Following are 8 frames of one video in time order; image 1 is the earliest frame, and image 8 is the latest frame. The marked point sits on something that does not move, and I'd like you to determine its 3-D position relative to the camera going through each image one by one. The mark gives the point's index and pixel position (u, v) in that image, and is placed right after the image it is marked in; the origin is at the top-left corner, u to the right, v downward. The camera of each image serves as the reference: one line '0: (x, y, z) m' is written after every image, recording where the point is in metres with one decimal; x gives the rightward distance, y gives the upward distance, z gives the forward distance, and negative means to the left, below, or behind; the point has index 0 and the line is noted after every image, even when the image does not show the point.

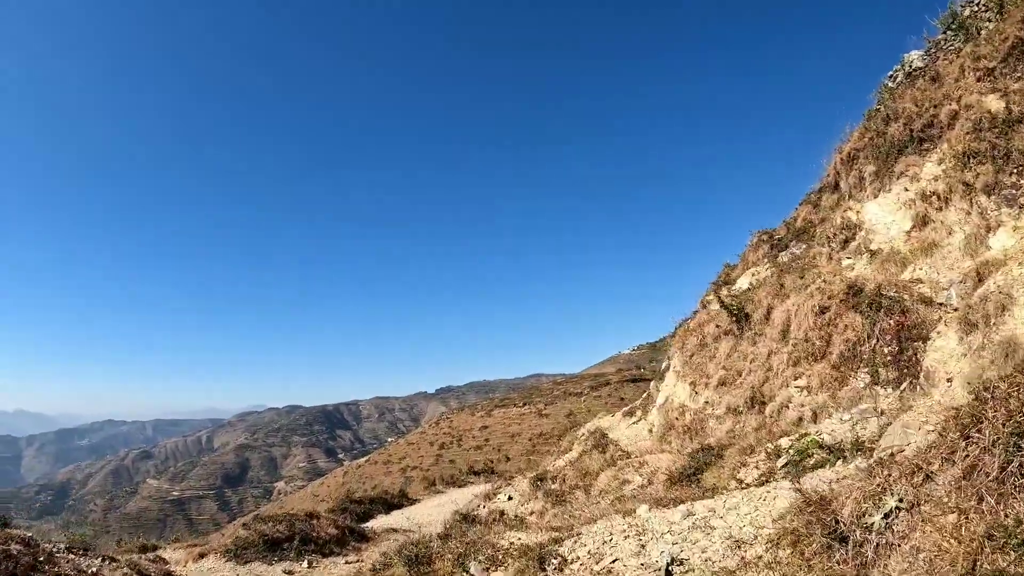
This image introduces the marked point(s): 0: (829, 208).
0: (+11.9, +2.8, +18.4) m
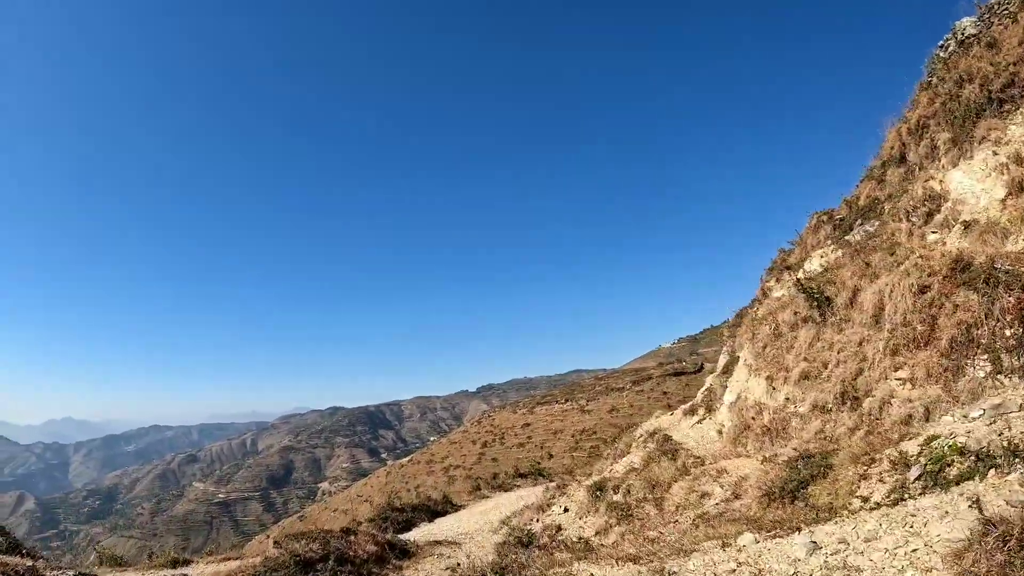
0: (+13.0, +3.4, +16.5) m
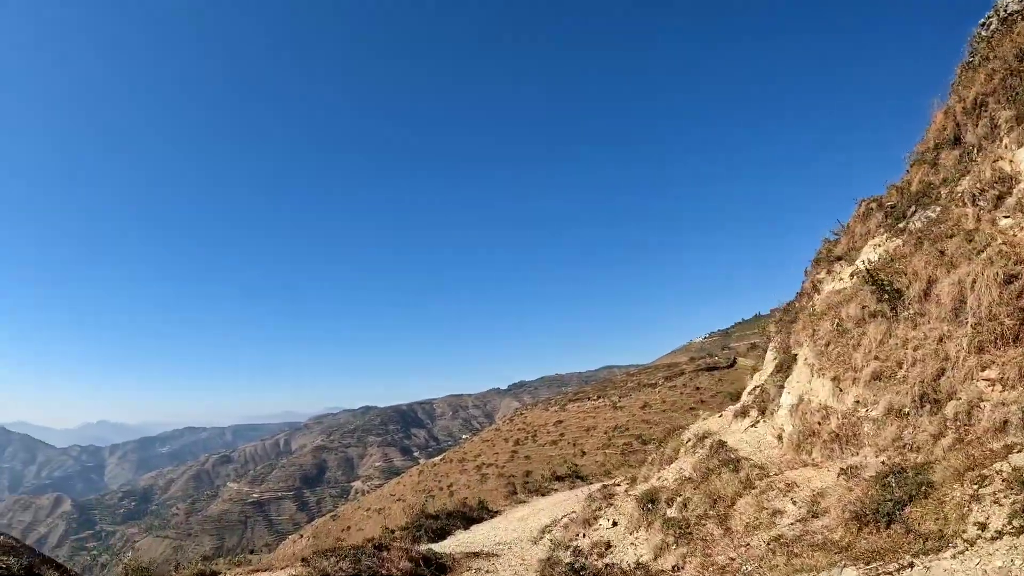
0: (+13.7, +4.0, +15.1) m
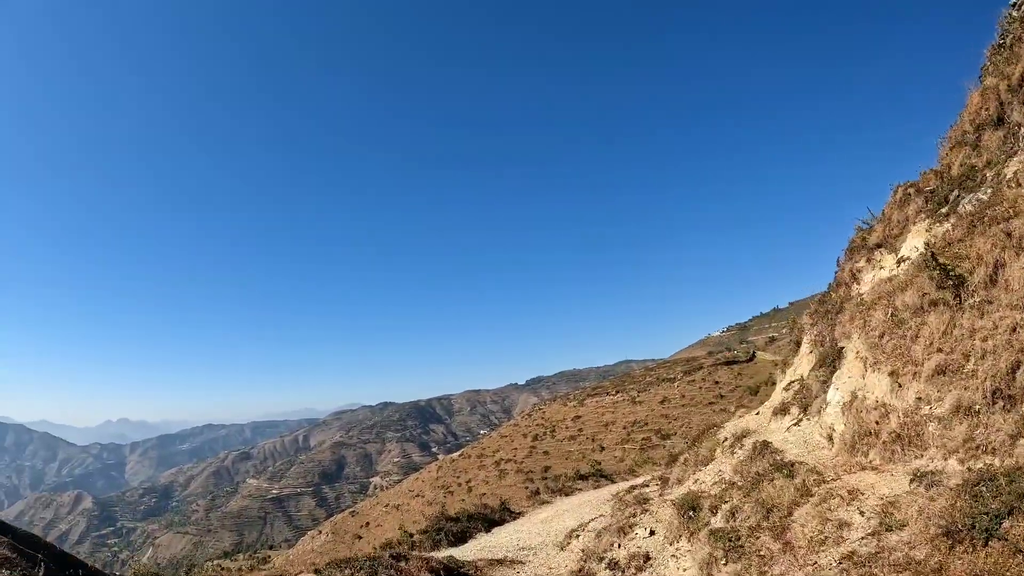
0: (+14.0, +4.3, +14.2) m
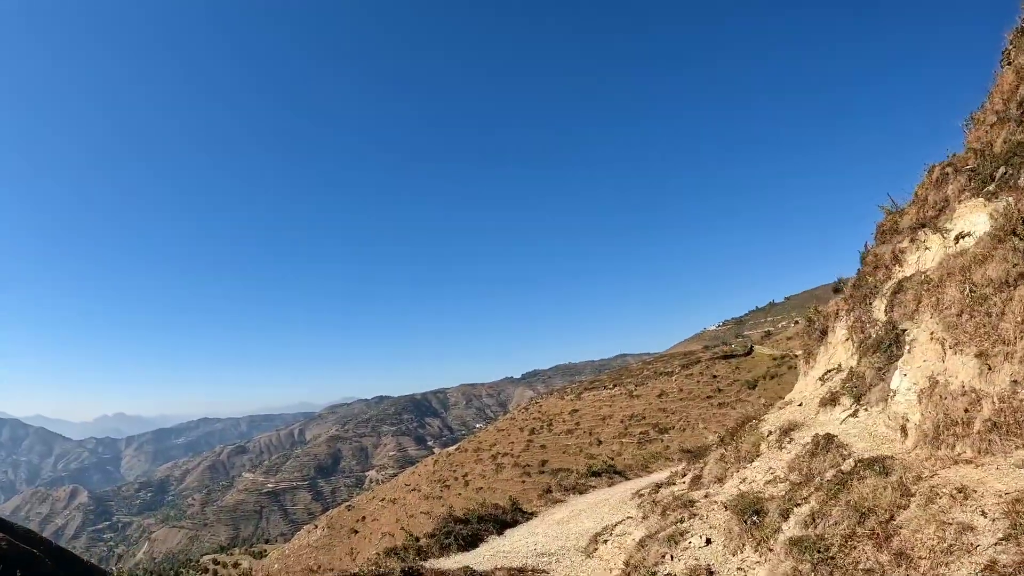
0: (+14.0, +4.5, +14.1) m
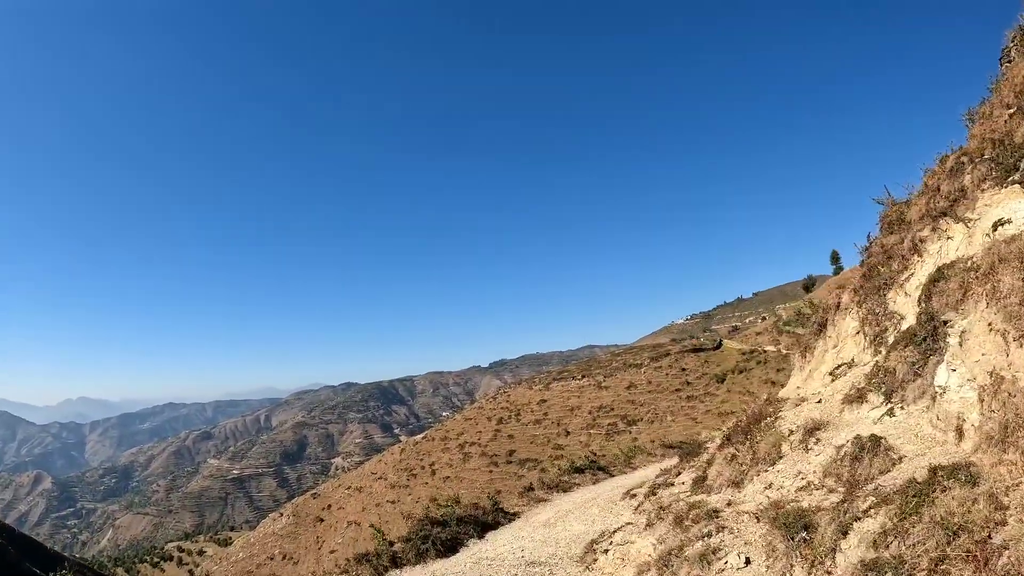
0: (+13.7, +4.3, +15.1) m
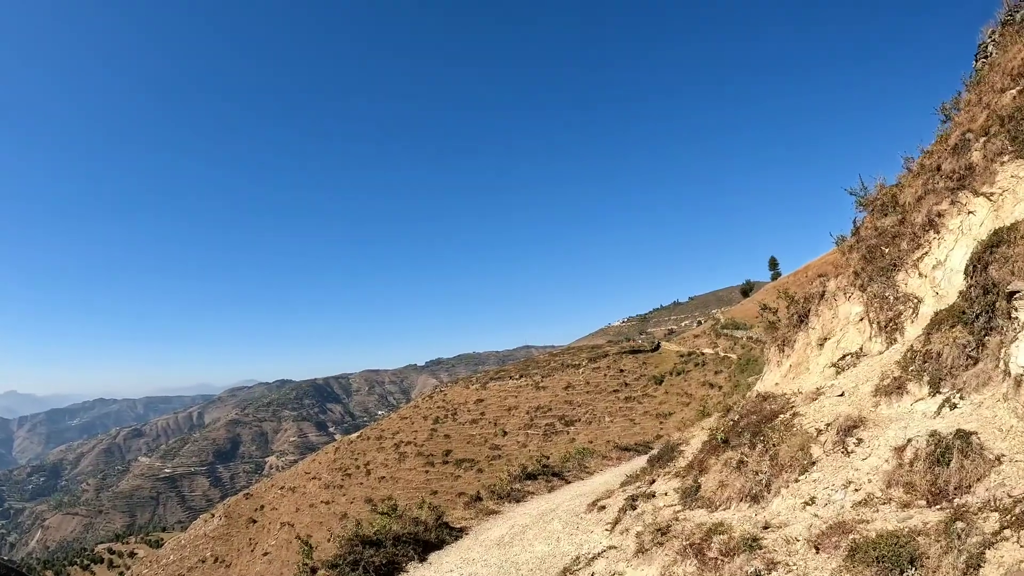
0: (+12.5, +3.9, +17.8) m
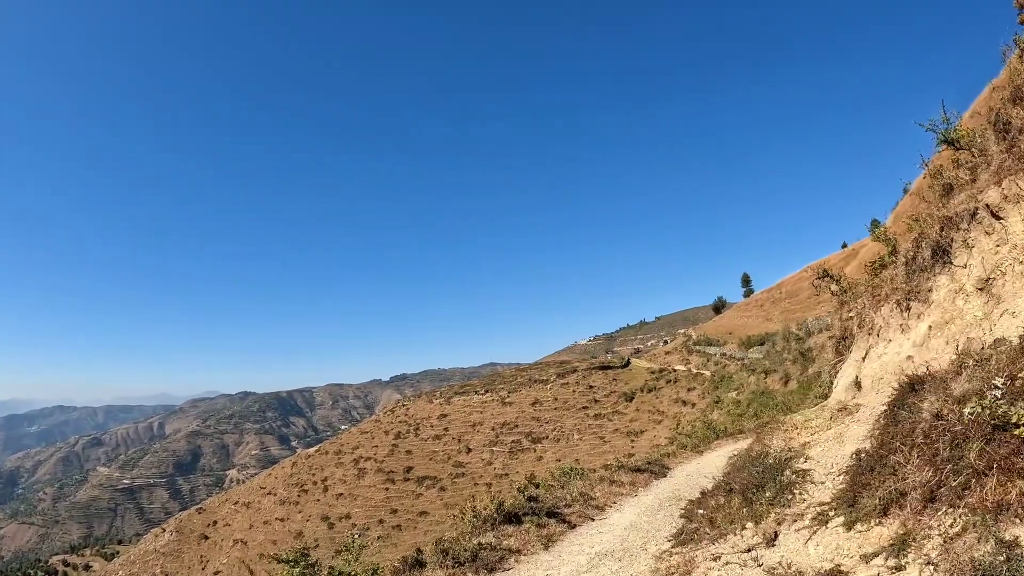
0: (+11.8, +3.0, +19.4) m
